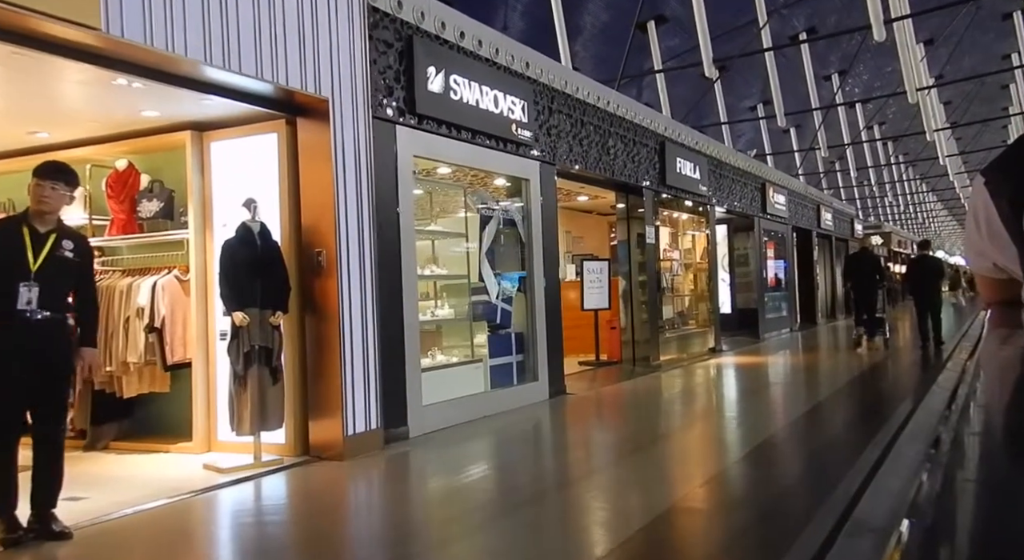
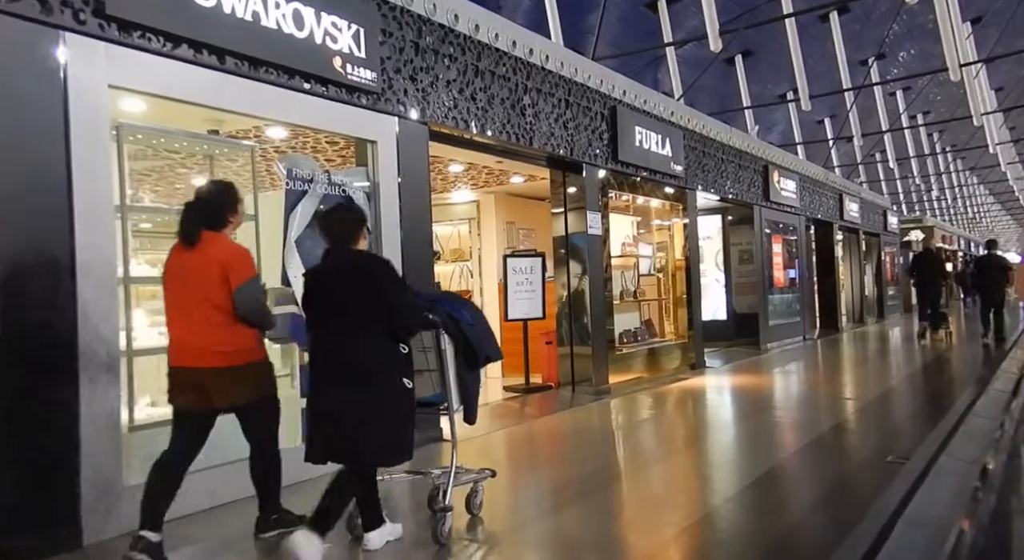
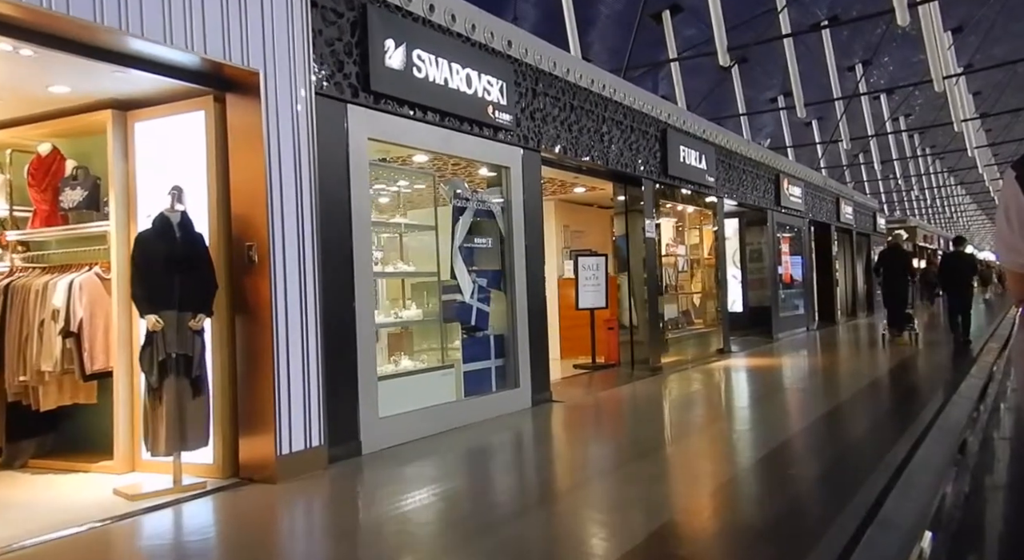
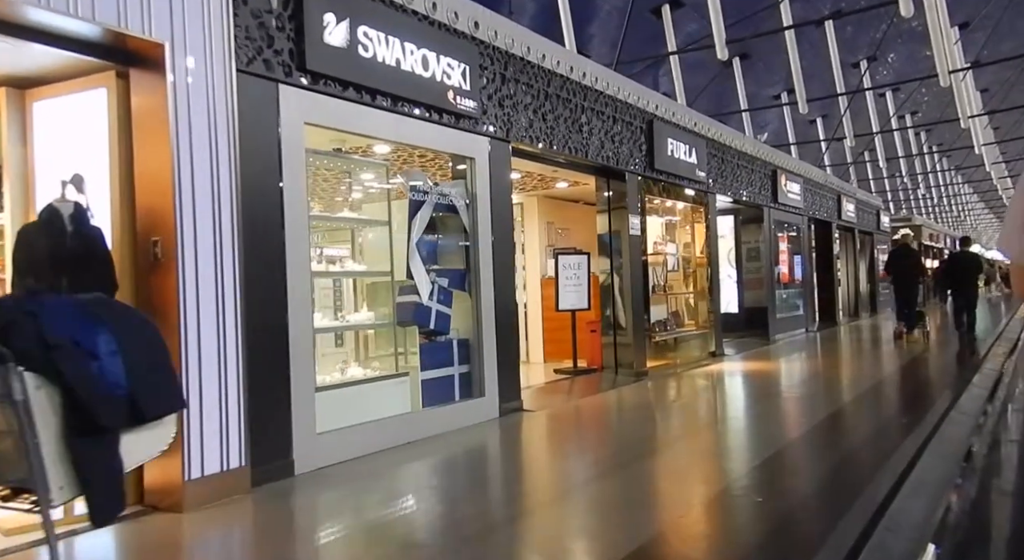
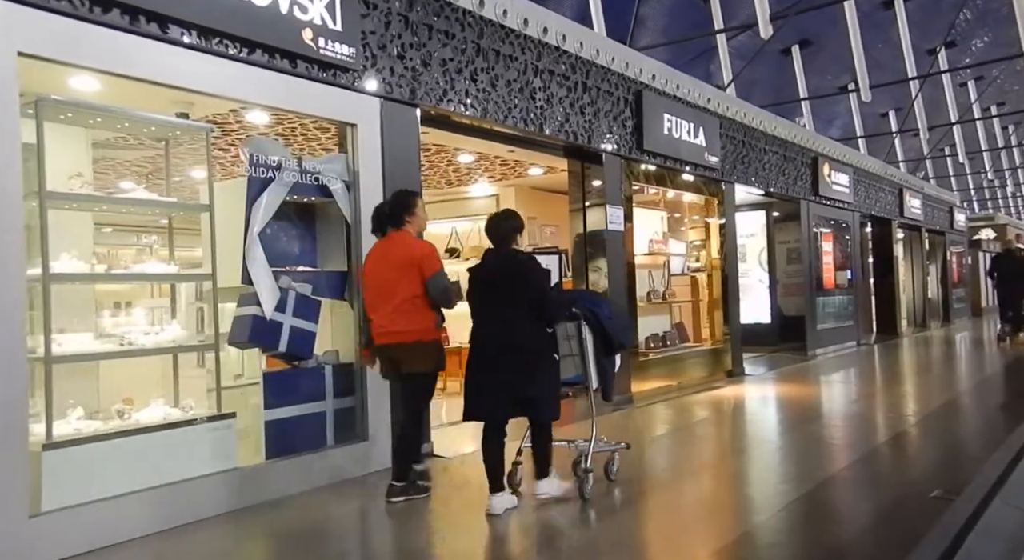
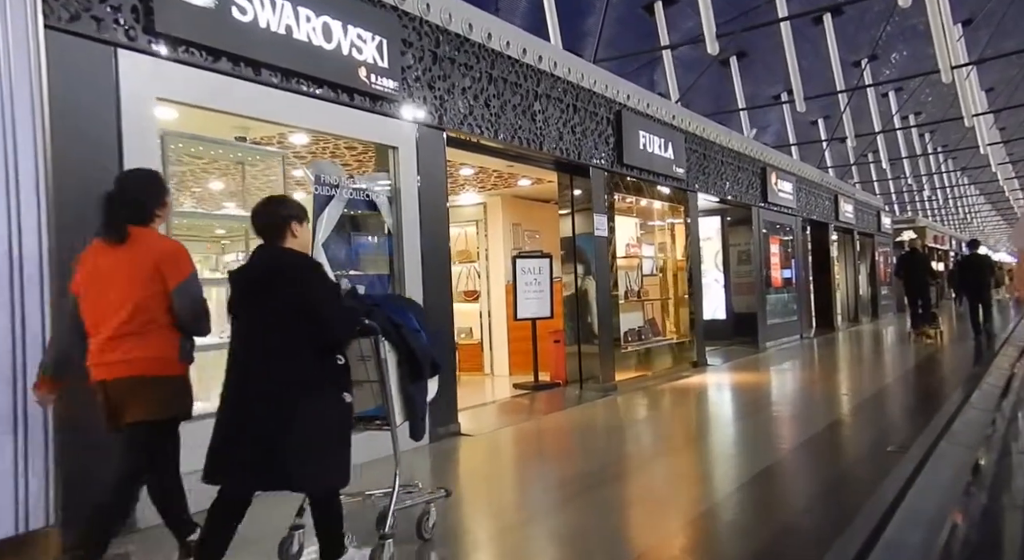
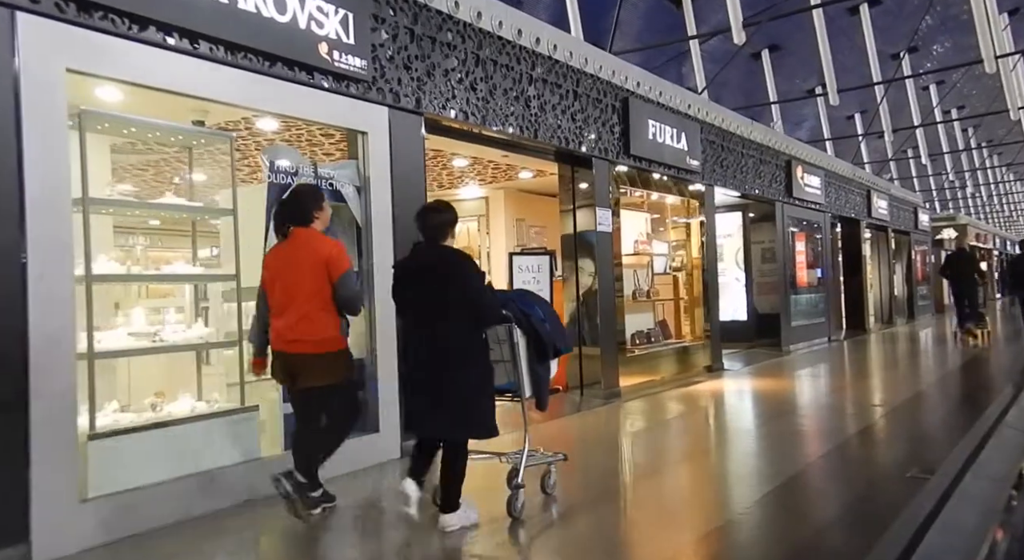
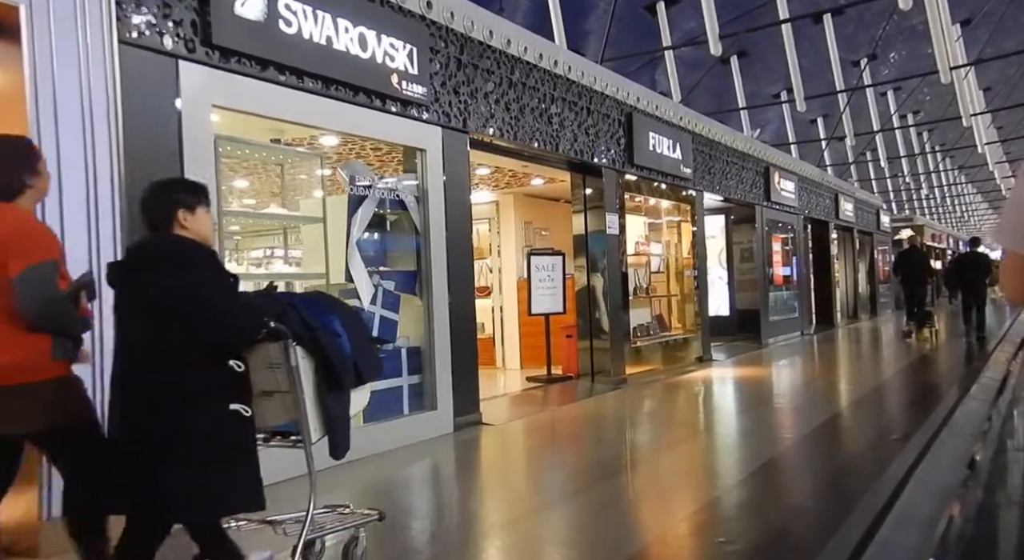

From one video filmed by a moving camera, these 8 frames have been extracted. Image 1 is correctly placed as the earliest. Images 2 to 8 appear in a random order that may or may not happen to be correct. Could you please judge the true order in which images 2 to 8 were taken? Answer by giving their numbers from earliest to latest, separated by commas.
3, 4, 8, 6, 2, 7, 5
